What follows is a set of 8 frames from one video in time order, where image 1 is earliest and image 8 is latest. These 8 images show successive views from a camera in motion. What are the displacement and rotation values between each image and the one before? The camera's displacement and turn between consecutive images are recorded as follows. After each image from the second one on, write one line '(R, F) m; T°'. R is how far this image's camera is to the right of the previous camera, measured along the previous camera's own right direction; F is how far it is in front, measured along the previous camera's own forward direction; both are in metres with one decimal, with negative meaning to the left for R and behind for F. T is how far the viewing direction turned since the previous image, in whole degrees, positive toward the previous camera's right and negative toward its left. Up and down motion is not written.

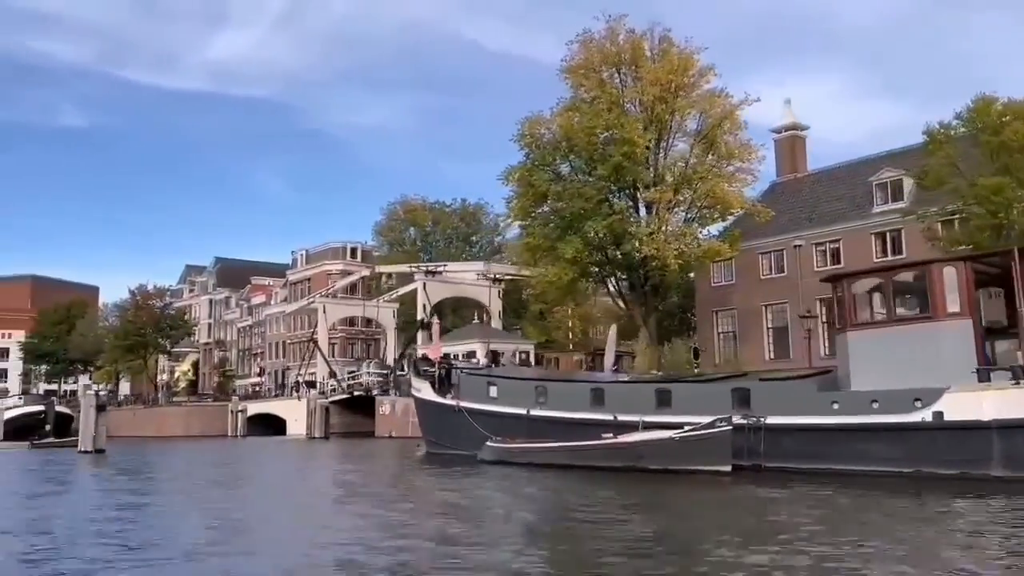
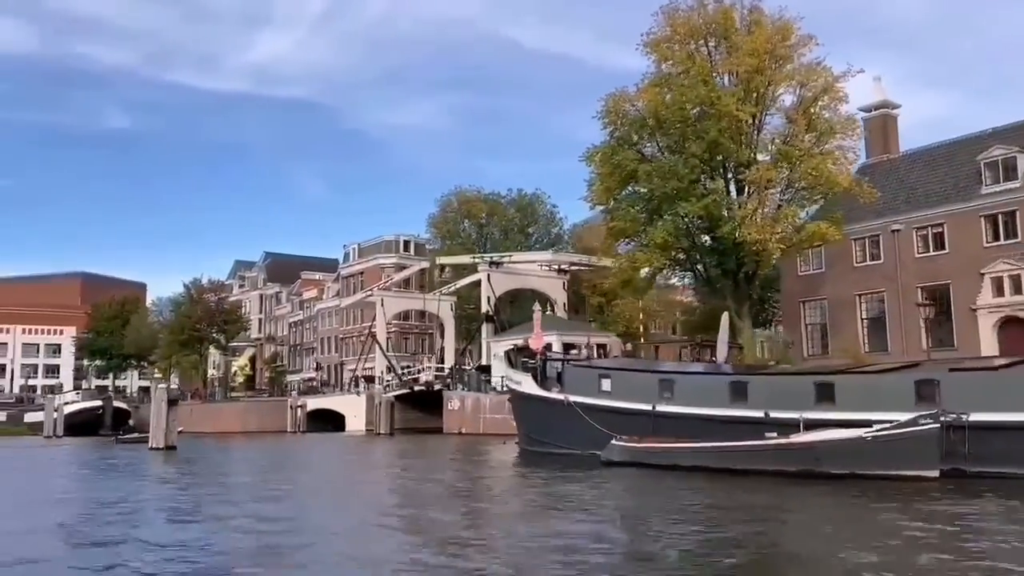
(-1.4, +1.6) m; -2°
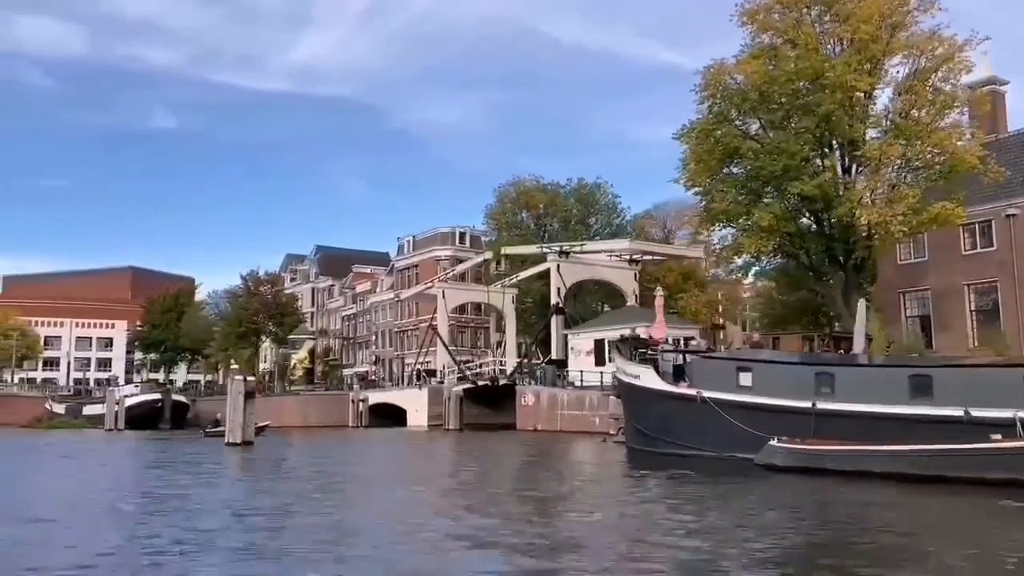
(-1.4, +1.6) m; -3°
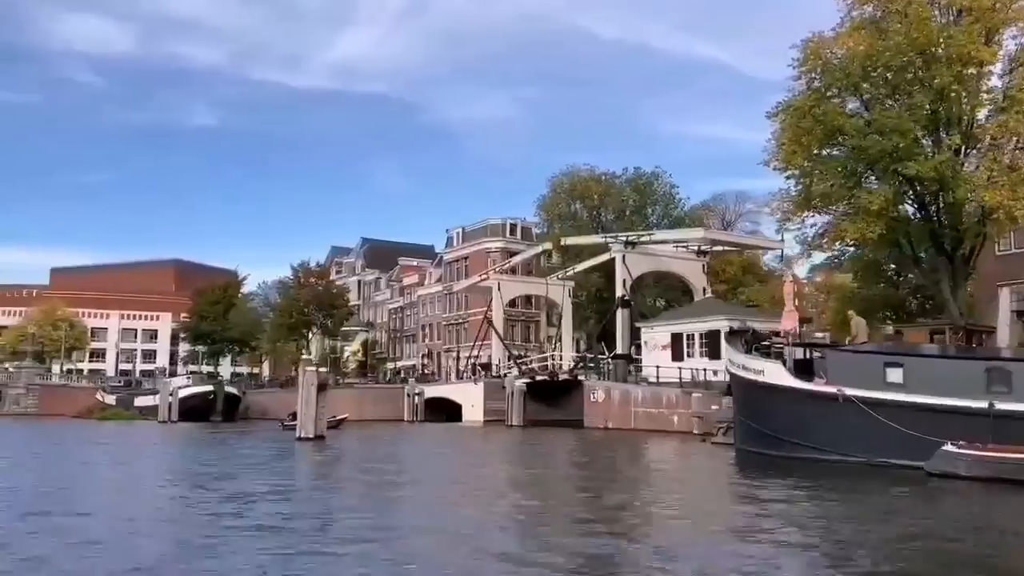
(-1.2, +1.4) m; -2°
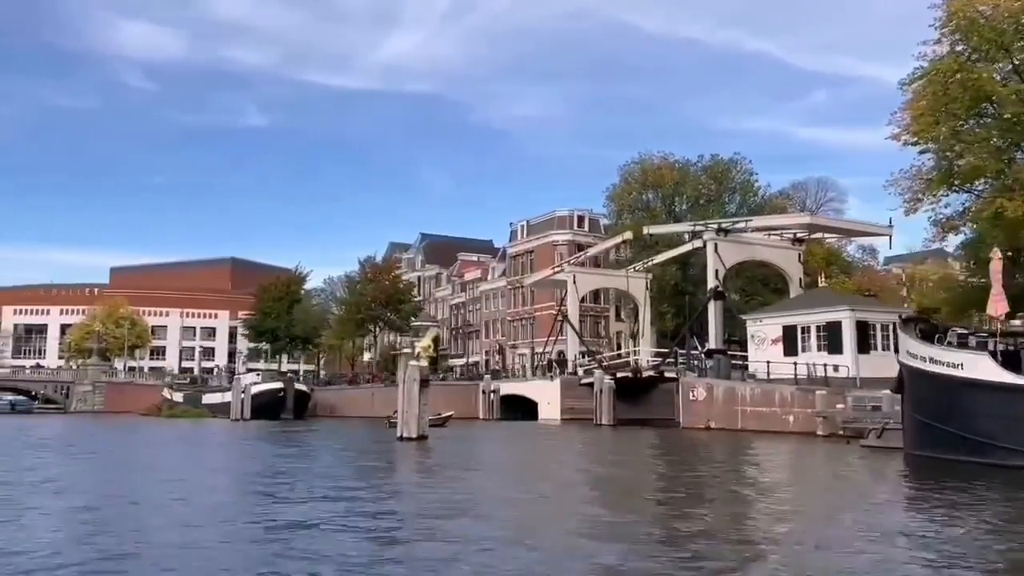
(-1.5, +1.8) m; -3°
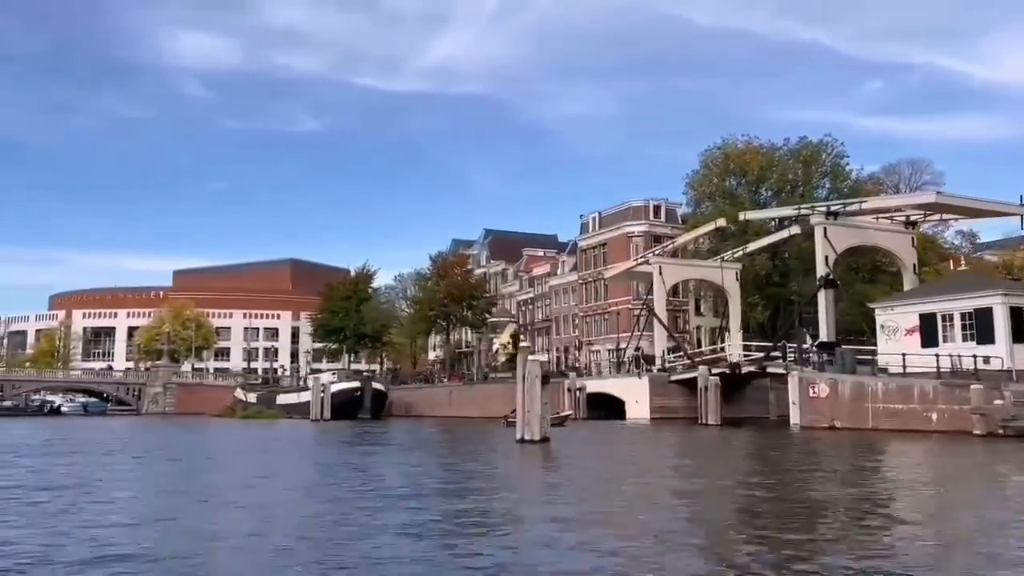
(-1.5, +1.8) m; -3°
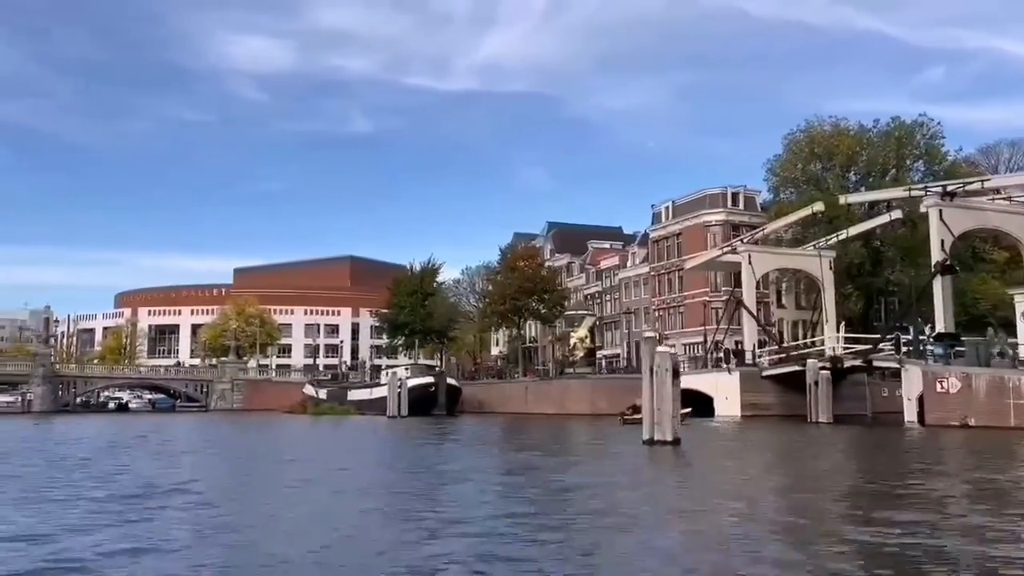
(-1.3, +1.6) m; -3°
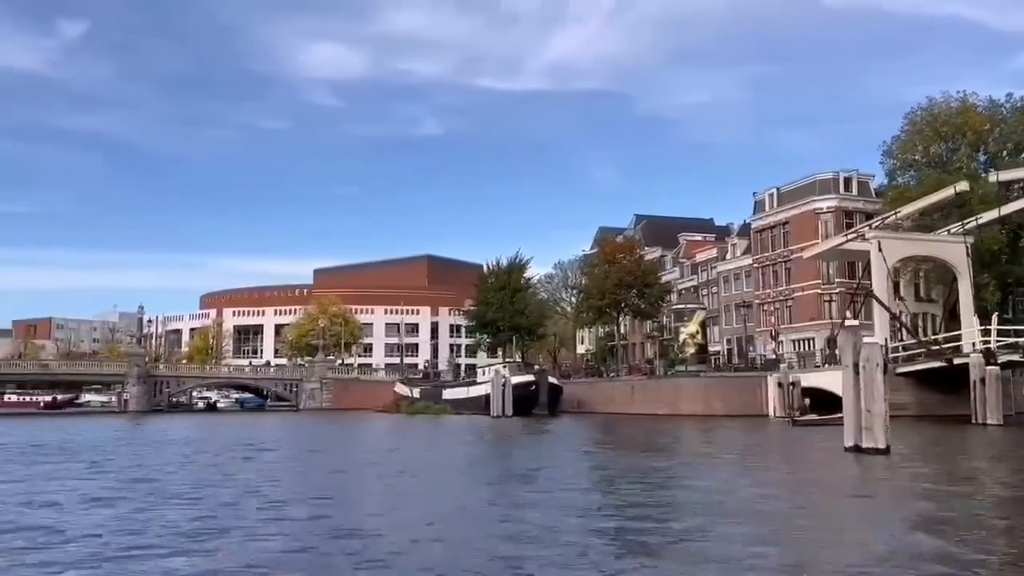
(-1.5, +2.0) m; -5°
